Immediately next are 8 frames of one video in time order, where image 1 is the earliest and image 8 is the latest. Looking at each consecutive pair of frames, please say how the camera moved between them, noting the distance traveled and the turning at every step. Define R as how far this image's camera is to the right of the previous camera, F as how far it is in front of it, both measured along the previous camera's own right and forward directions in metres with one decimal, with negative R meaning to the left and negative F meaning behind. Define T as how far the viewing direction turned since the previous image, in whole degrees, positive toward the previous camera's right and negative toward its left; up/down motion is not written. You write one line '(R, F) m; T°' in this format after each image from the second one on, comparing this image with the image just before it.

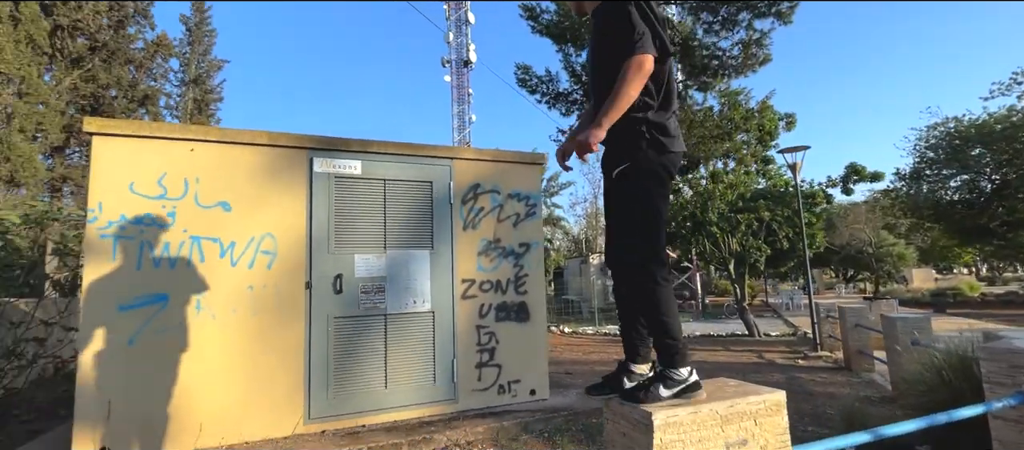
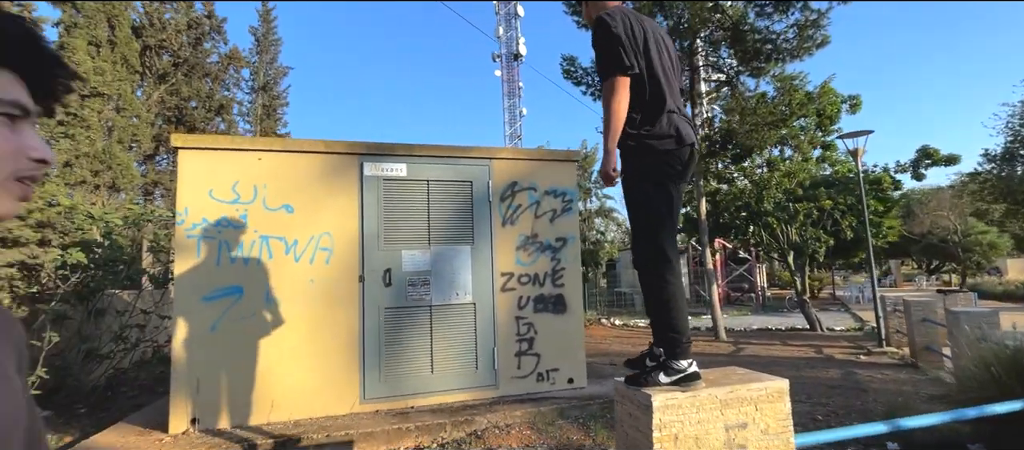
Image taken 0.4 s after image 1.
(+0.2, -0.3) m; -6°
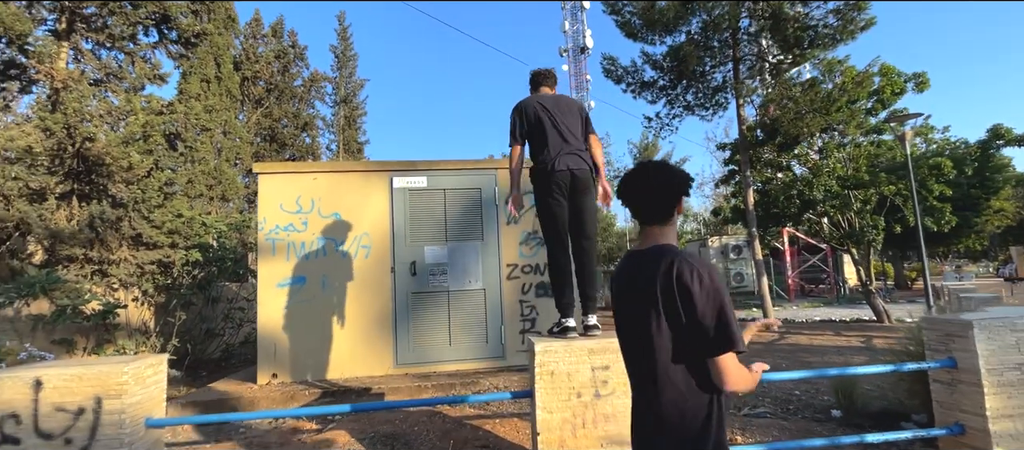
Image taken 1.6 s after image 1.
(+1.1, -1.0) m; -9°
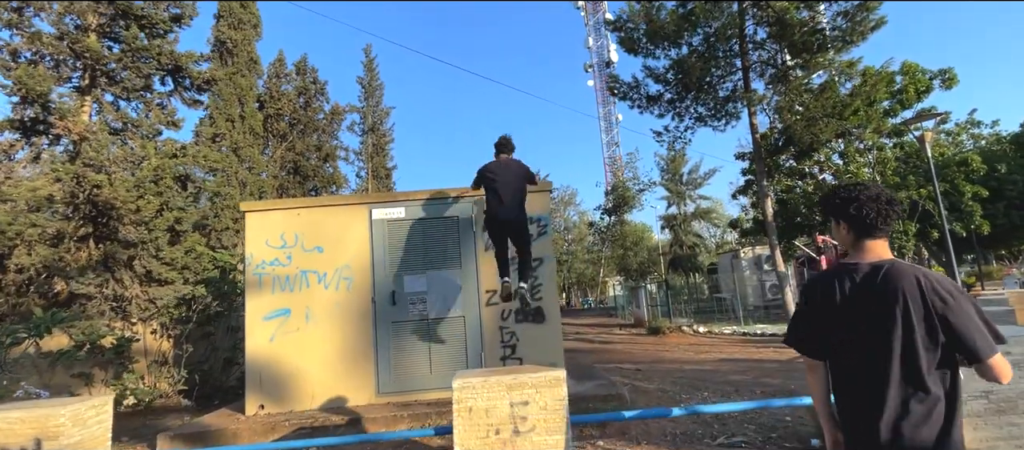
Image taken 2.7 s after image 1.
(+0.9, 0.0) m; -4°
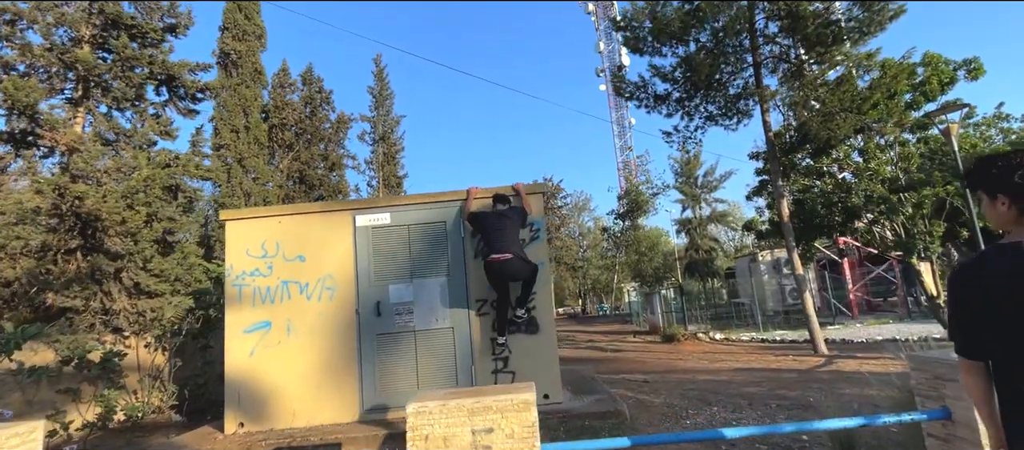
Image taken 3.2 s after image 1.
(+0.3, +0.4) m; -2°
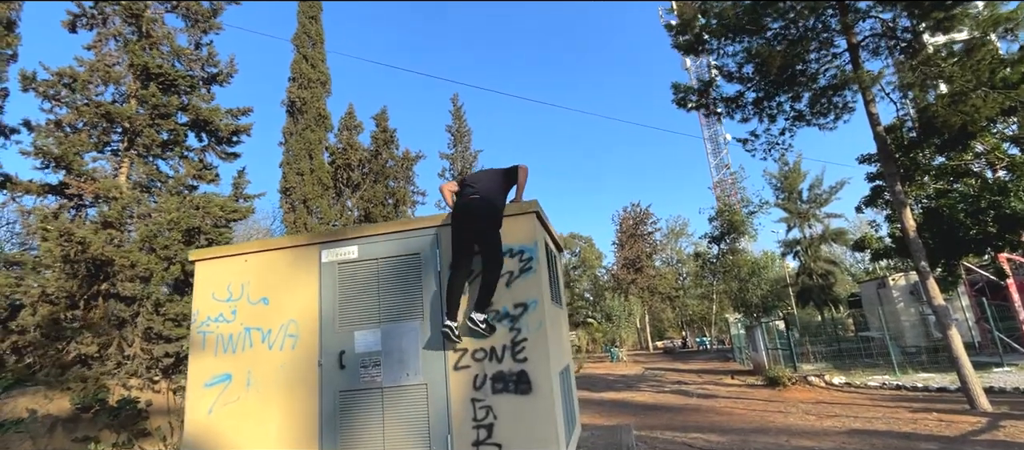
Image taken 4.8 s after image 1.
(+1.2, +1.4) m; -11°
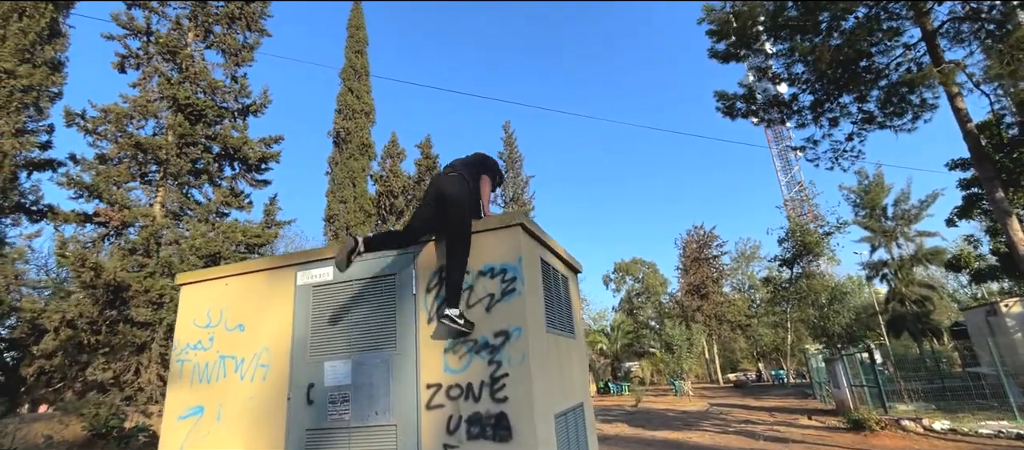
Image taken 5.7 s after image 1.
(+0.8, +0.7) m; -7°
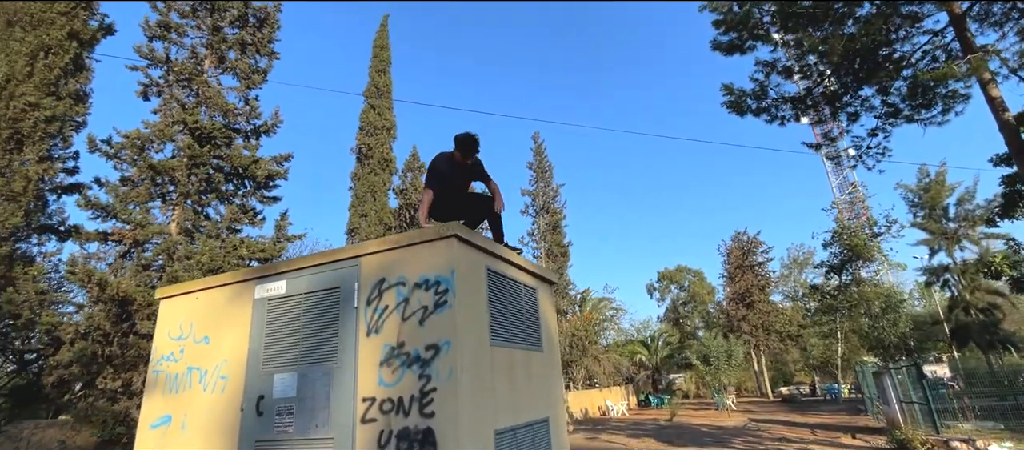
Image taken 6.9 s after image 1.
(+1.0, +0.1) m; -5°
